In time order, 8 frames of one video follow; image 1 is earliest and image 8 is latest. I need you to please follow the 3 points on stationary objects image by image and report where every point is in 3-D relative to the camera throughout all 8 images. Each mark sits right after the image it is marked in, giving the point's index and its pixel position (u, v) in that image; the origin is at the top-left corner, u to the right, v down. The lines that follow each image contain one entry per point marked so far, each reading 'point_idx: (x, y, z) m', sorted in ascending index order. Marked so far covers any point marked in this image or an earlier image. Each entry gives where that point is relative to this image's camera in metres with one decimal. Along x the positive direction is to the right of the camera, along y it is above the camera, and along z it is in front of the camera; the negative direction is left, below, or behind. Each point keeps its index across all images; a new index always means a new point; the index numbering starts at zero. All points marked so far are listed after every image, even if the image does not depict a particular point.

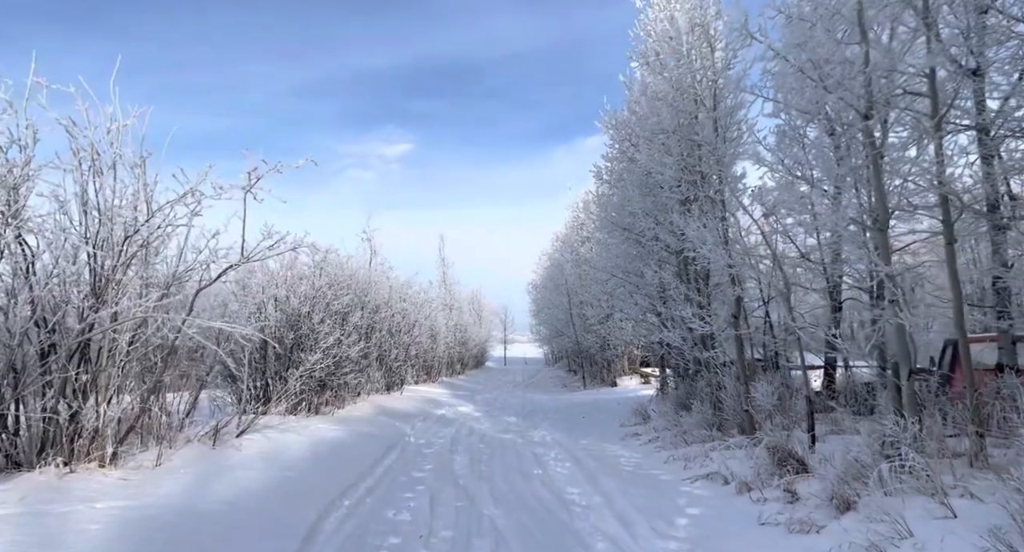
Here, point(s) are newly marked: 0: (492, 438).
0: (-0.3, -2.6, +10.5) m
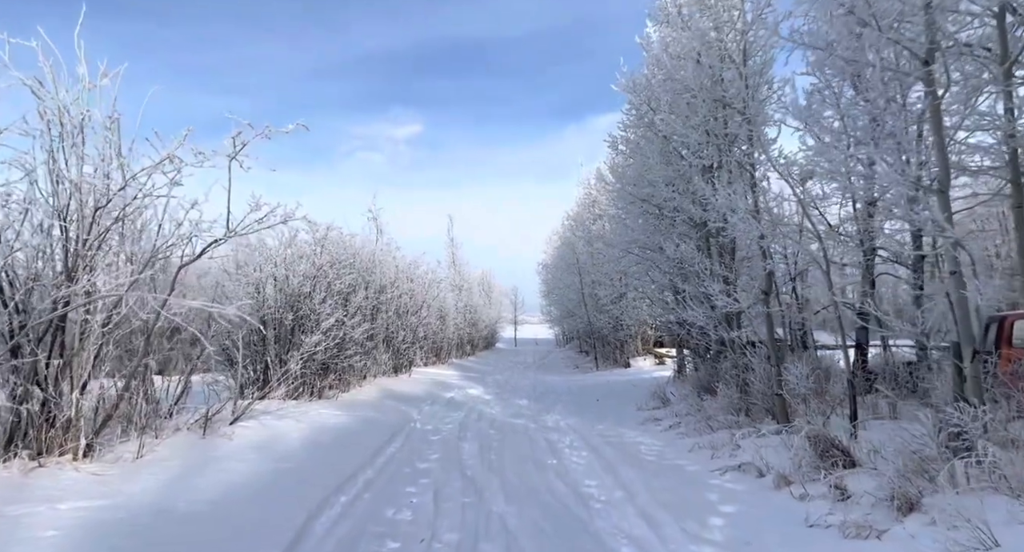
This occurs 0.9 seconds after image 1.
0: (-0.1, -2.3, +9.9) m
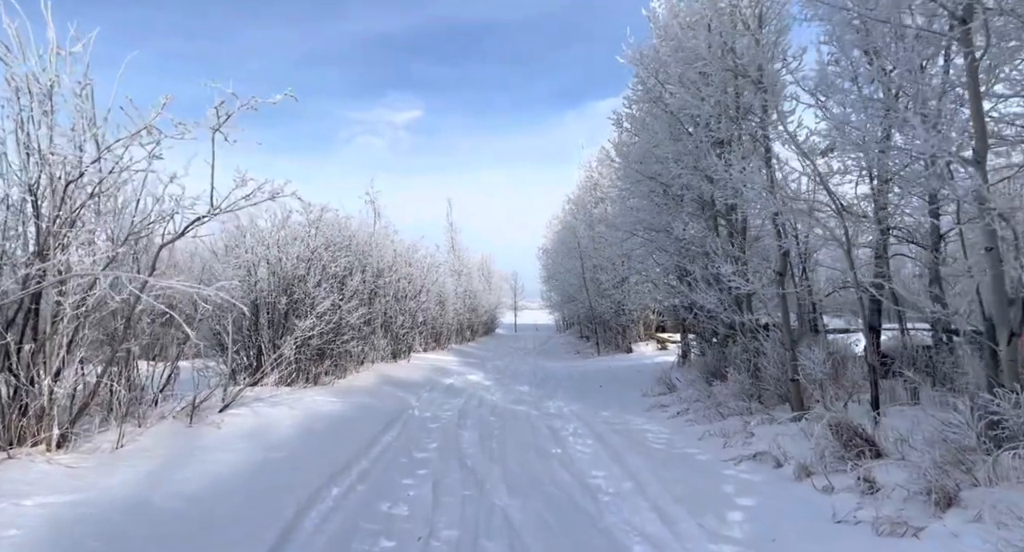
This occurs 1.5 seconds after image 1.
0: (-0.1, -2.0, +9.6) m
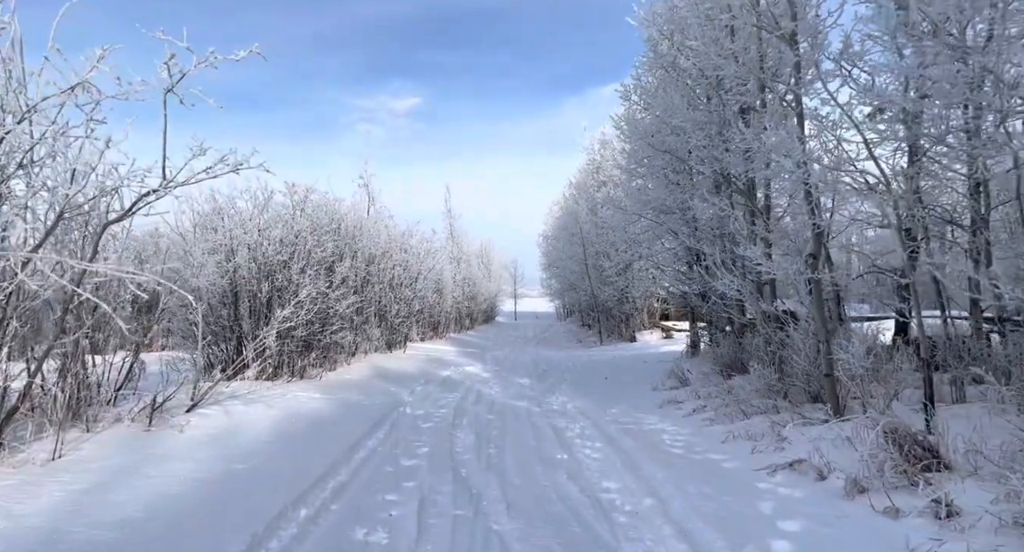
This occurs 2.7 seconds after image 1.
0: (-0.1, -1.8, +8.9) m
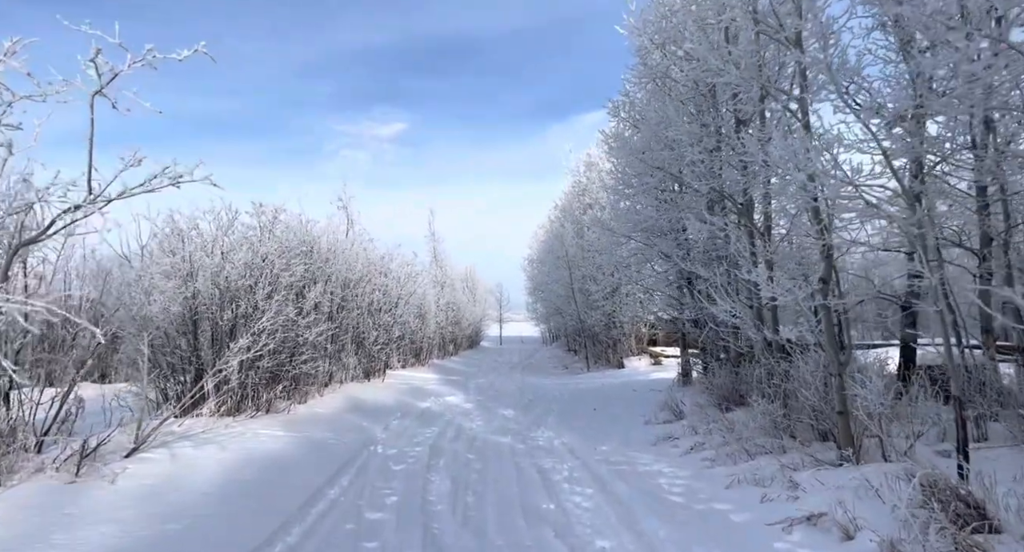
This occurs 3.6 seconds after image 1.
0: (-0.3, -2.1, +8.2) m
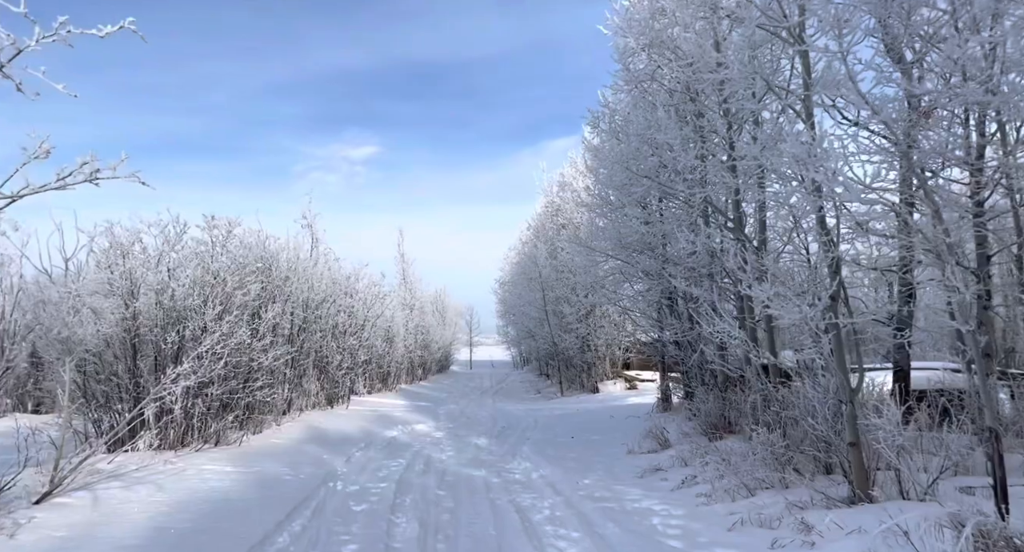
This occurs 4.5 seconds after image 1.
0: (-0.7, -2.3, +7.5) m
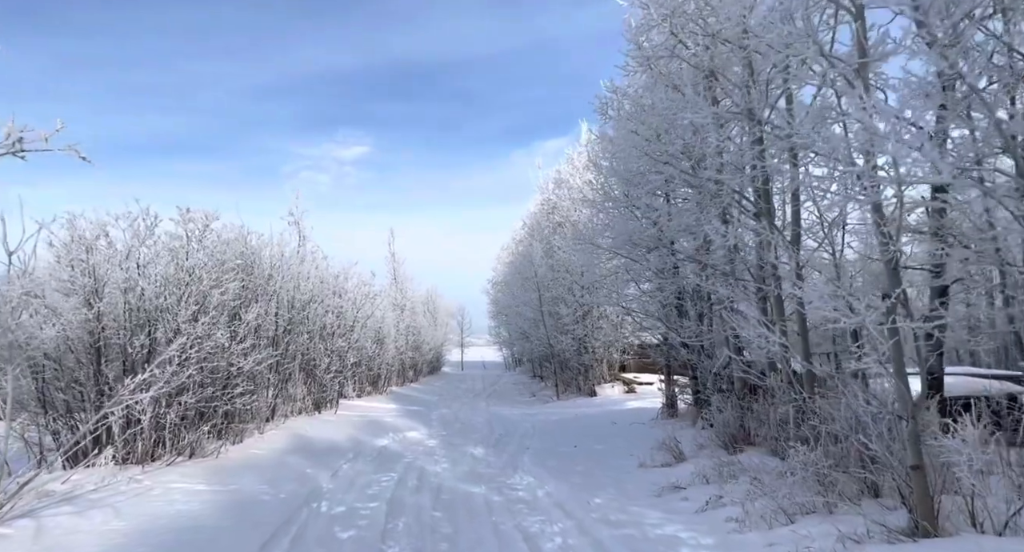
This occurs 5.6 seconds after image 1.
0: (-0.6, -2.3, +6.8) m
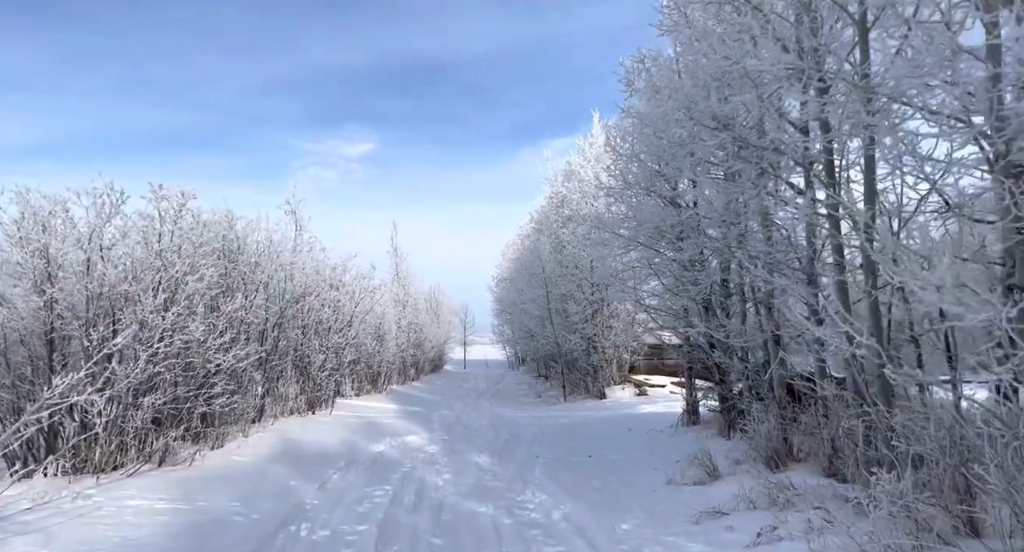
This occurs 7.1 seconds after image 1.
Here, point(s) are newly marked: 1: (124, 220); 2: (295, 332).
0: (-0.5, -2.2, +5.9) m
1: (-4.3, +0.6, +7.1) m
2: (-4.0, -1.0, +11.9) m
